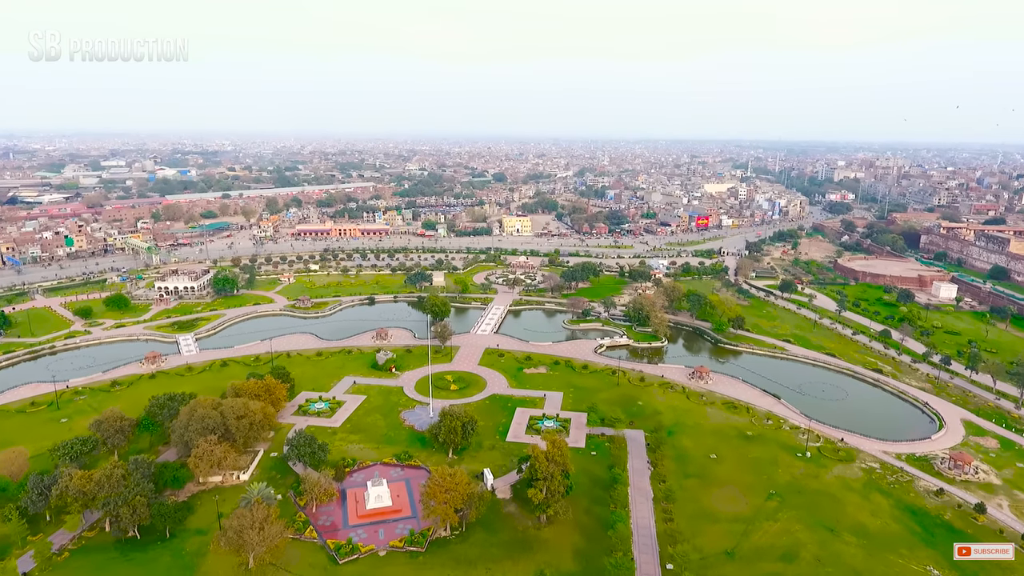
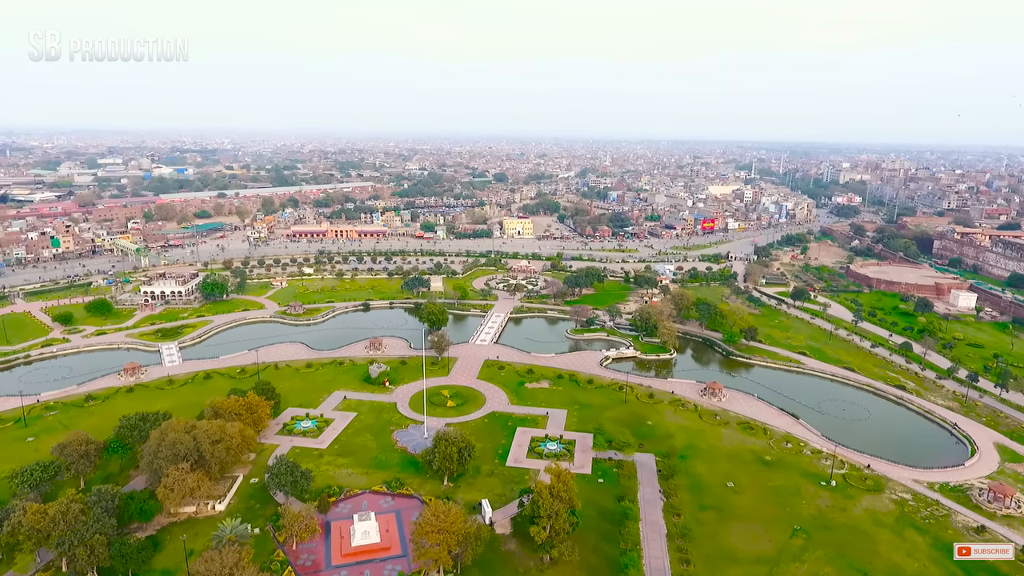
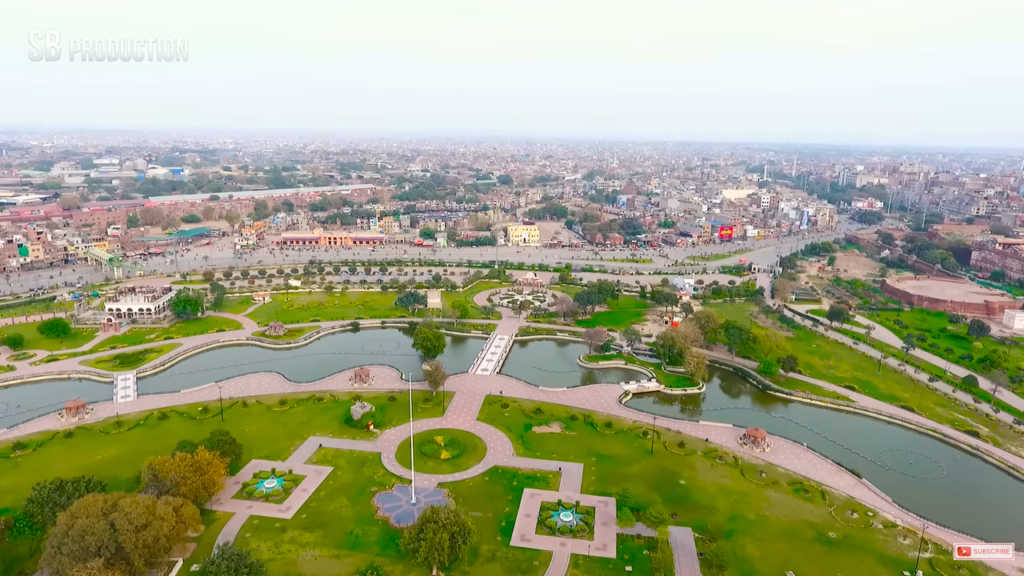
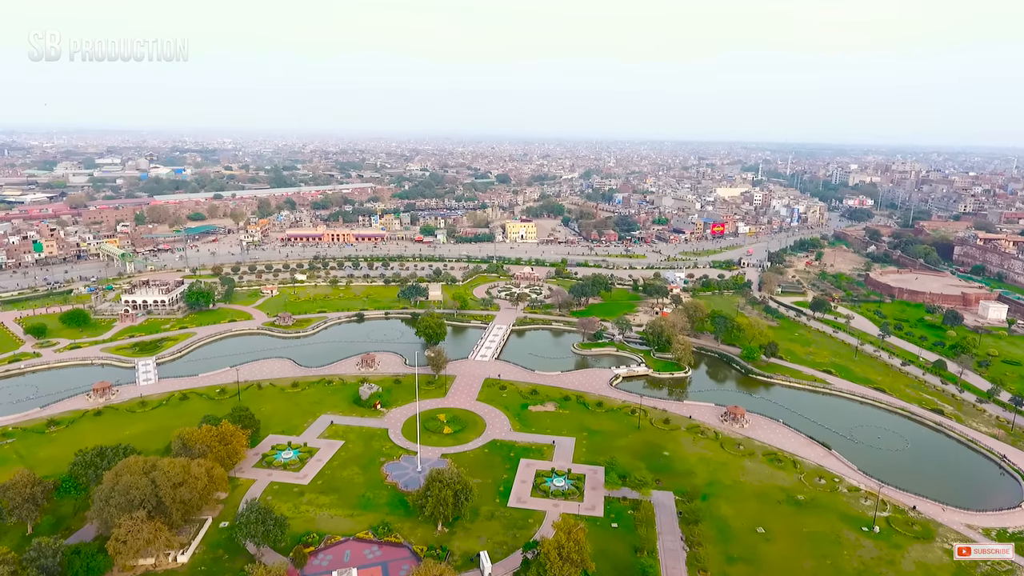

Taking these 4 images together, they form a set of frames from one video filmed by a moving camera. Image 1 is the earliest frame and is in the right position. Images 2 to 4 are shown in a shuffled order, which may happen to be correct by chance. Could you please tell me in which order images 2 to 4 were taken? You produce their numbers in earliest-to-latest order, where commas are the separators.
2, 4, 3
